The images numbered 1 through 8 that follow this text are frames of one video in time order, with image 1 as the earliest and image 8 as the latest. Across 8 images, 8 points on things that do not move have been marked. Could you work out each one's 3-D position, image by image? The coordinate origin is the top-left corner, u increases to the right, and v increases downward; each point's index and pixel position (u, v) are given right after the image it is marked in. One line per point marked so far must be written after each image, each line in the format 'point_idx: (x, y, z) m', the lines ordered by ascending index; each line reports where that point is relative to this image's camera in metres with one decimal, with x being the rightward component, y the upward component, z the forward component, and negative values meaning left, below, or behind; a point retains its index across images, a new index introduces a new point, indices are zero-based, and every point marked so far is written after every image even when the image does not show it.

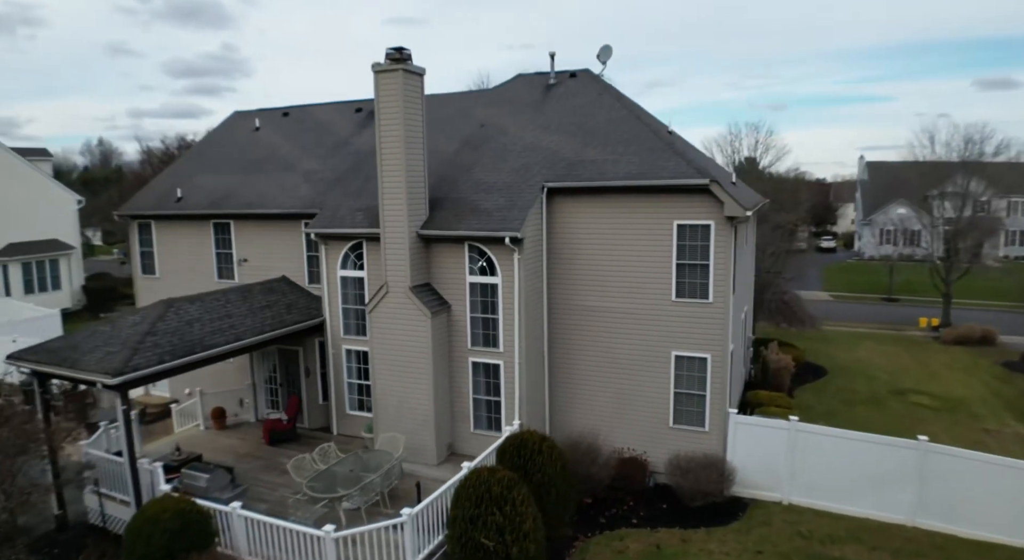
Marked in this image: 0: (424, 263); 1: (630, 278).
0: (-1.7, +0.2, +12.2) m
1: (+2.0, +0.1, +11.8) m
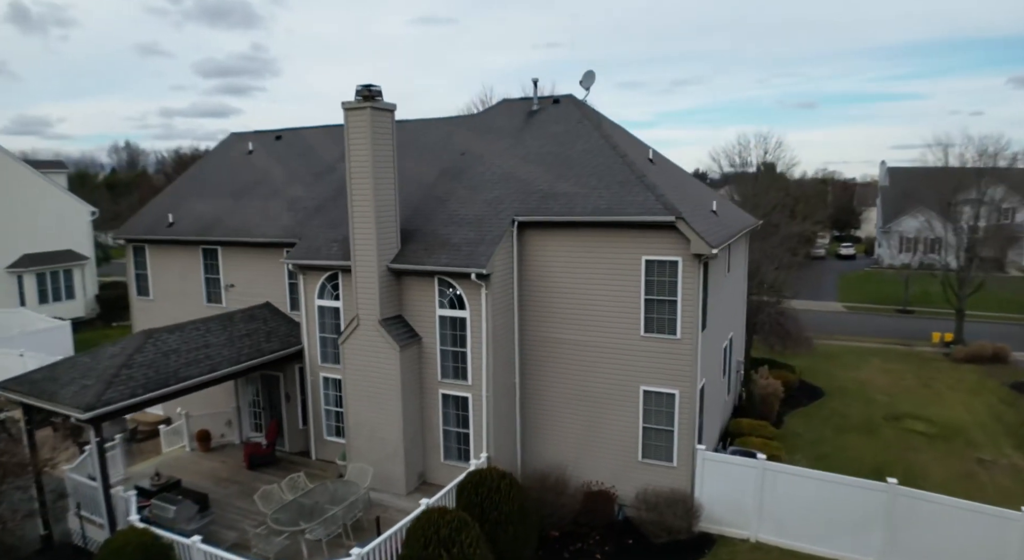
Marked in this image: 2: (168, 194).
0: (-2.2, -0.4, +12.3) m
1: (+1.5, -0.5, +11.8) m
2: (-8.5, +2.0, +17.2) m
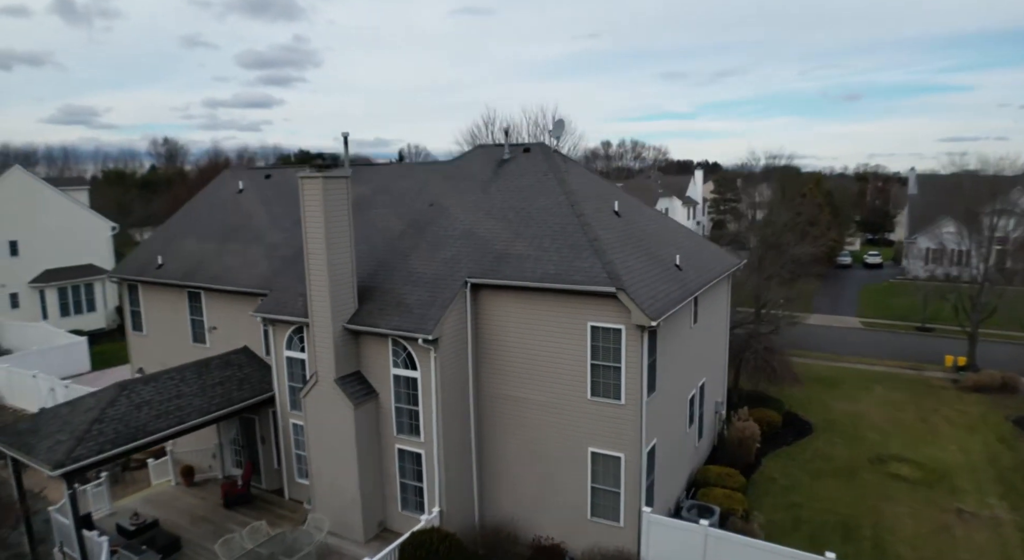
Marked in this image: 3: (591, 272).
0: (-3.0, -1.4, +12.7) m
1: (+0.6, -1.6, +12.0) m
2: (-9.0, +1.1, +17.9) m
3: (+1.3, +0.1, +11.4) m
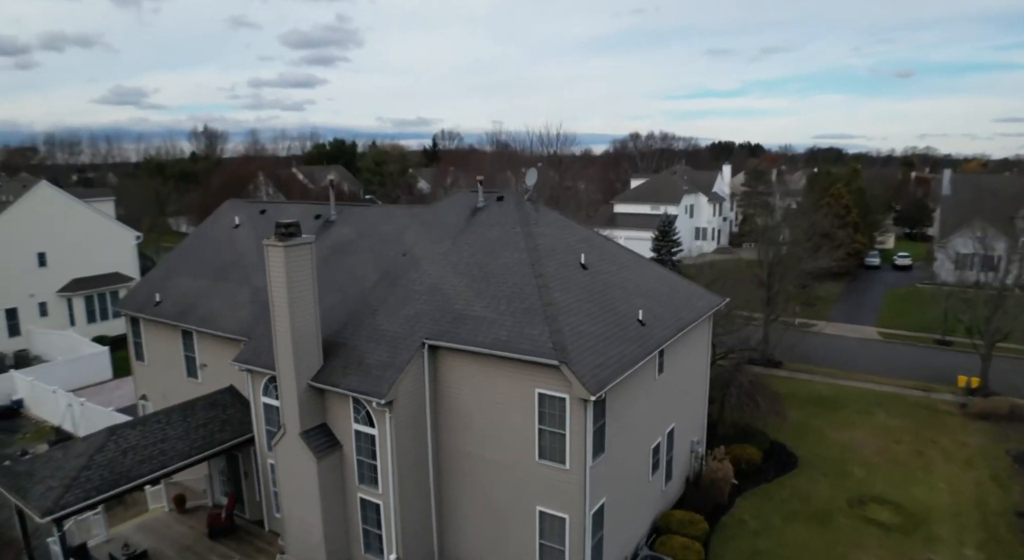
0: (-3.7, -2.5, +13.3) m
1: (-0.2, -2.7, +12.4) m
2: (-9.4, +0.3, +18.8) m
3: (+0.4, -1.0, +11.7) m
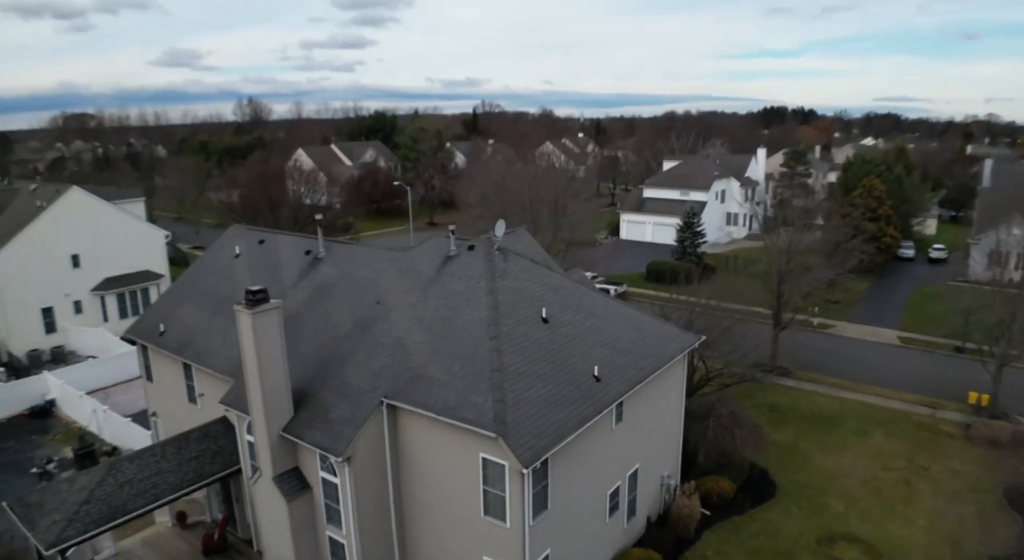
0: (-4.6, -3.6, +14.3) m
1: (-1.1, -3.9, +13.2) m
2: (-9.9, -0.4, +20.0) m
3: (-0.6, -2.3, +12.4) m
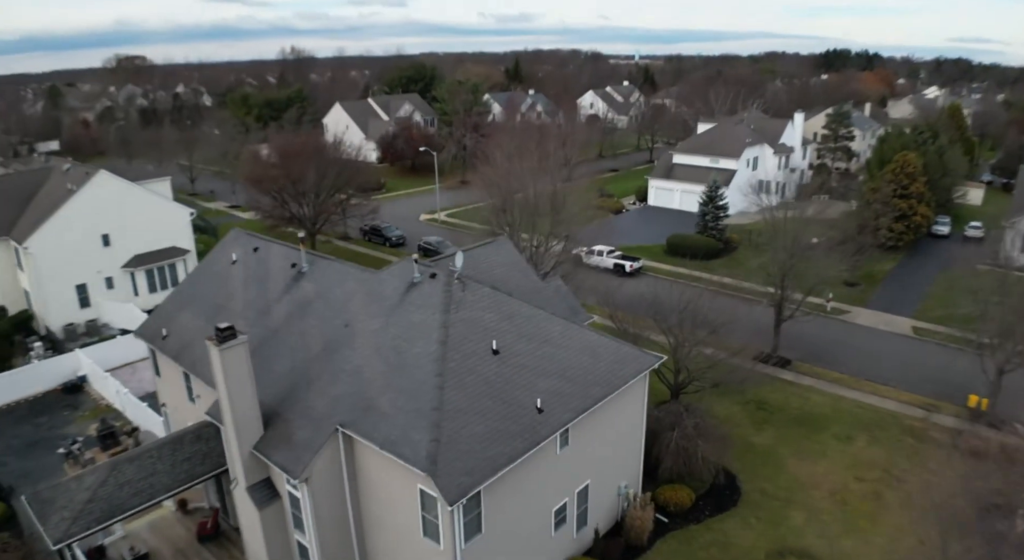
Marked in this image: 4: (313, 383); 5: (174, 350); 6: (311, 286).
0: (-5.7, -4.3, +15.8) m
1: (-2.4, -4.8, +14.5) m
2: (-10.5, -0.6, +21.6) m
3: (-1.8, -3.3, +13.5) m
4: (-4.6, -2.4, +16.0) m
5: (-9.6, -1.9, +19.8) m
6: (-5.3, -0.2, +18.7) m
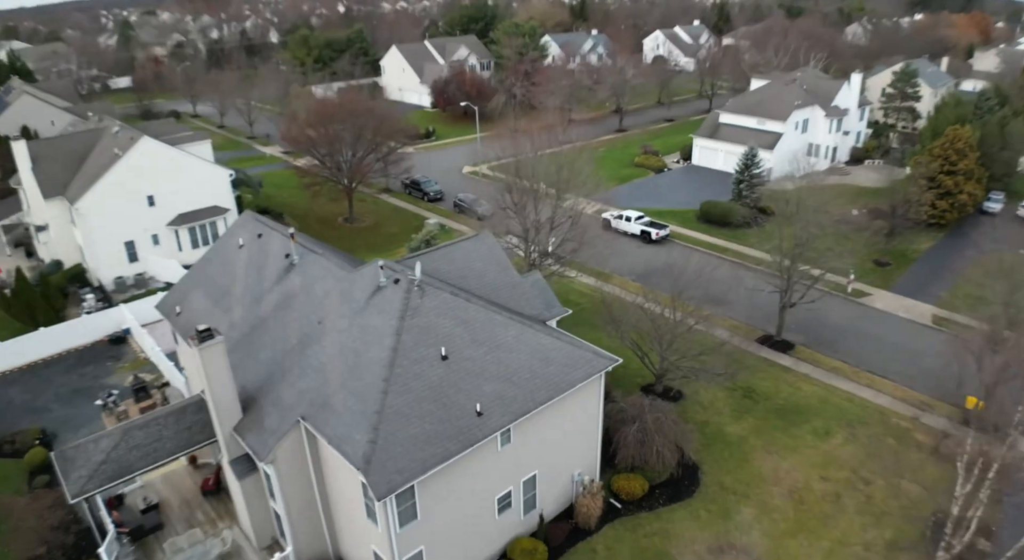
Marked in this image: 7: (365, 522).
0: (-7.1, -4.3, +18.1) m
1: (-3.9, -5.1, +16.5) m
2: (-11.2, +0.2, +23.9) m
3: (-3.4, -3.7, +15.4) m
4: (-5.8, -2.5, +18.0) m
5: (-10.5, -1.4, +22.2) m
6: (-6.3, 0.0, +20.5) m
7: (-3.4, -5.9, +16.4) m
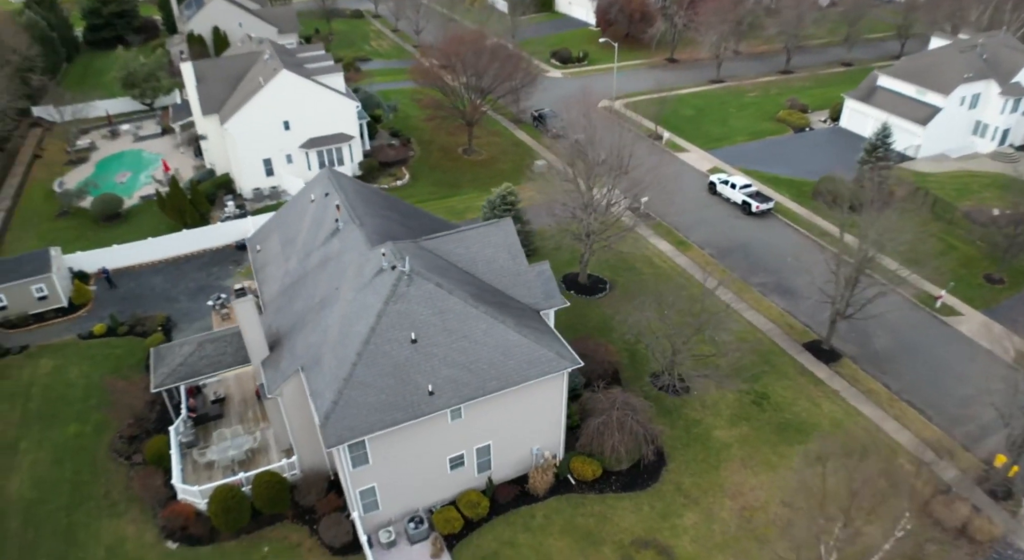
0: (-8.2, -3.2, +23.4) m
1: (-5.7, -4.7, +21.2) m
2: (-10.1, +2.6, +29.1) m
3: (-5.3, -3.6, +19.7) m
4: (-6.8, -1.6, +22.7) m
5: (-10.1, +0.7, +27.6) m
6: (-6.3, +1.2, +24.7) m
7: (-5.4, -5.6, +21.1) m
